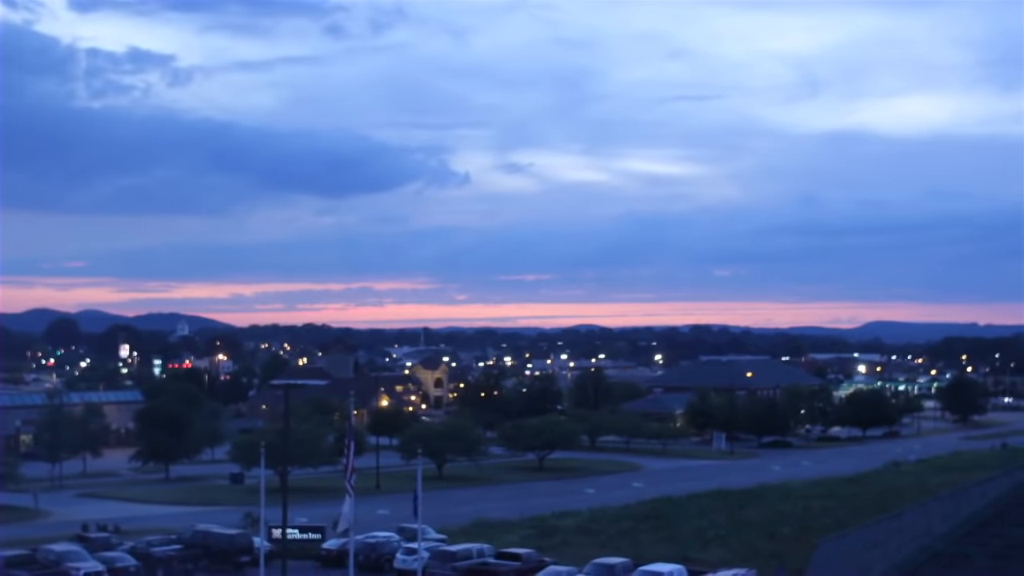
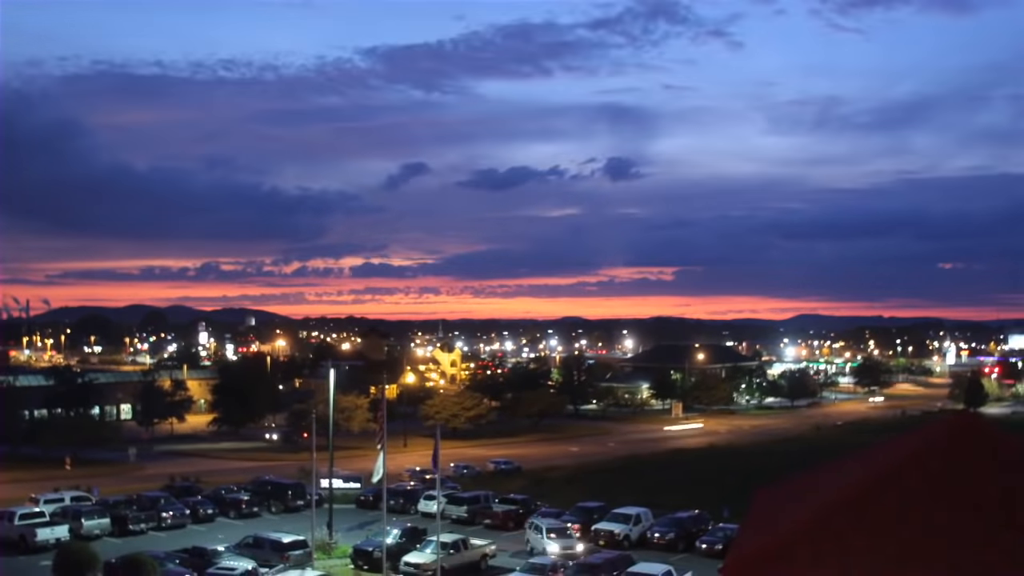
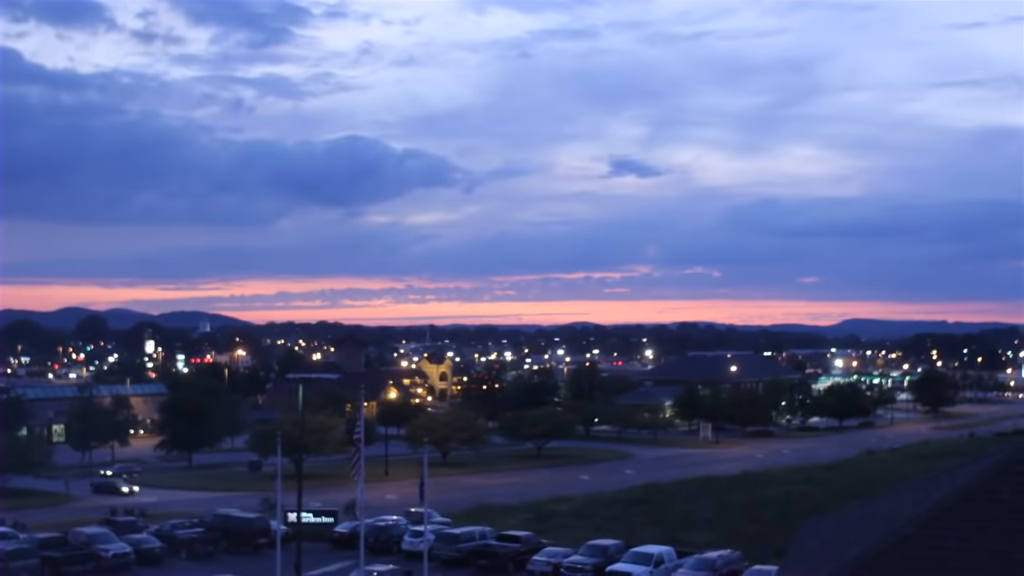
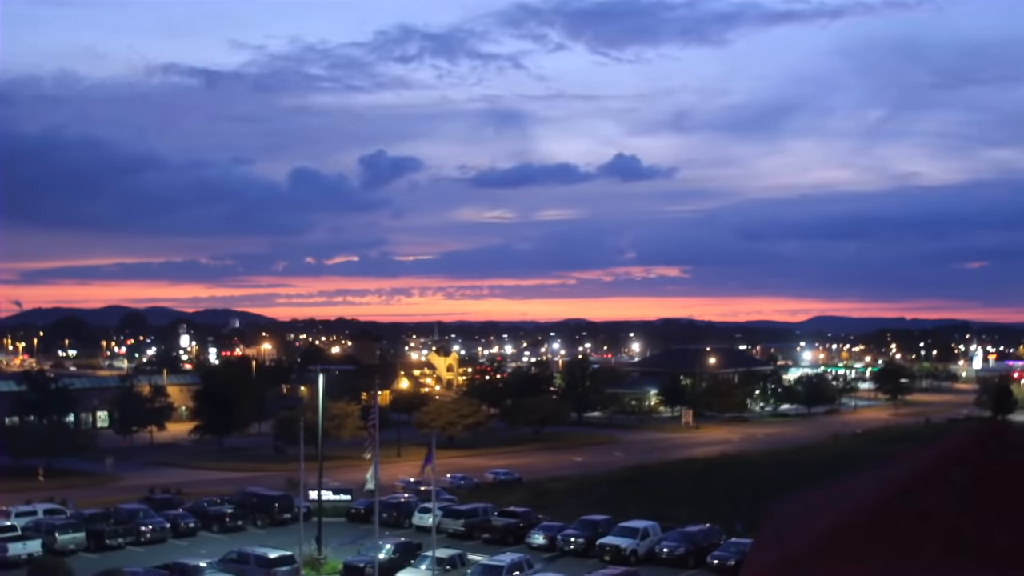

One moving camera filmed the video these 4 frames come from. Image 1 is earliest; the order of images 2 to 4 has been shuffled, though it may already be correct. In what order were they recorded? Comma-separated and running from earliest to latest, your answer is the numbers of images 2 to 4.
3, 4, 2
